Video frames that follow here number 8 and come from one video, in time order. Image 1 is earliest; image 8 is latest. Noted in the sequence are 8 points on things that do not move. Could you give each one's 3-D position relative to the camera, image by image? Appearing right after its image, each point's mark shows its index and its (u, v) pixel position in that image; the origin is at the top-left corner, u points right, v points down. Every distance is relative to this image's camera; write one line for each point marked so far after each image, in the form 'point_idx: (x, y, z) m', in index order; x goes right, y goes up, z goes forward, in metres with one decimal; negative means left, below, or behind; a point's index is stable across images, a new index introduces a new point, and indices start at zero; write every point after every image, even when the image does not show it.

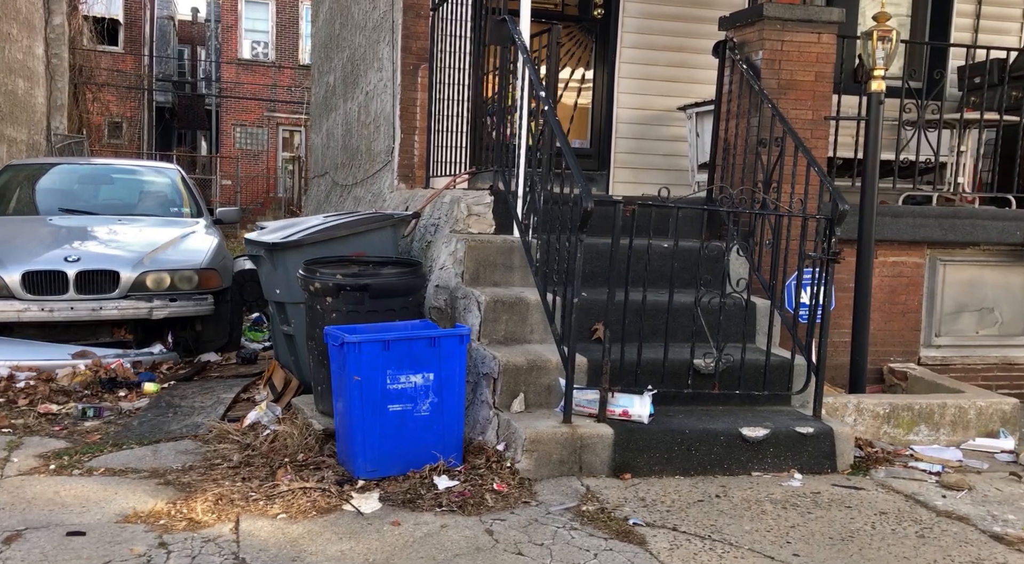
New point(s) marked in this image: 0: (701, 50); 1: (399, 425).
0: (+1.8, +2.1, +8.1) m
1: (-0.5, -0.6, +3.6) m
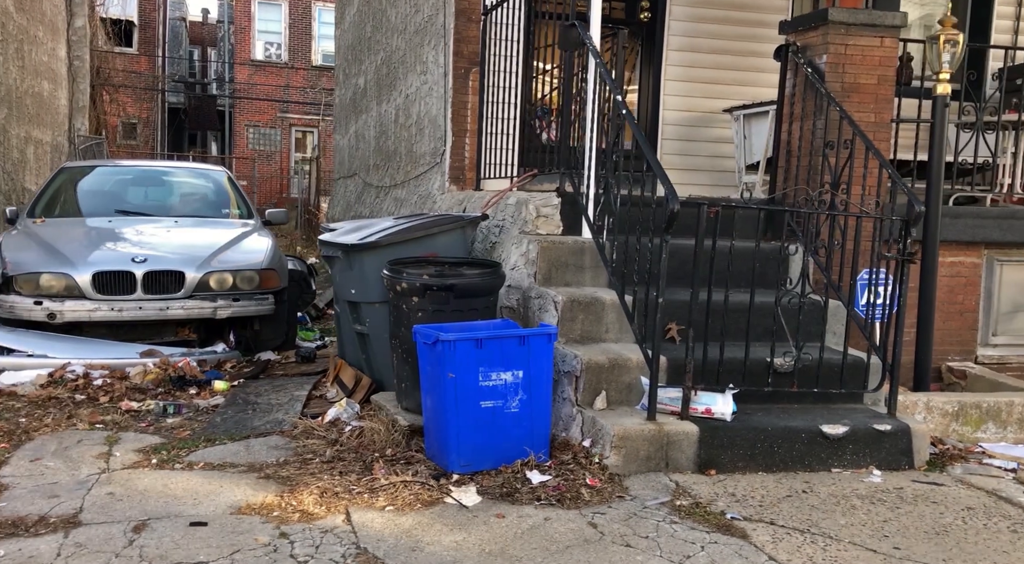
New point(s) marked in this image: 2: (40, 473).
0: (+2.2, +2.1, +8.1) m
1: (-0.1, -0.6, +3.7) m
2: (-1.9, -0.8, +3.7) m
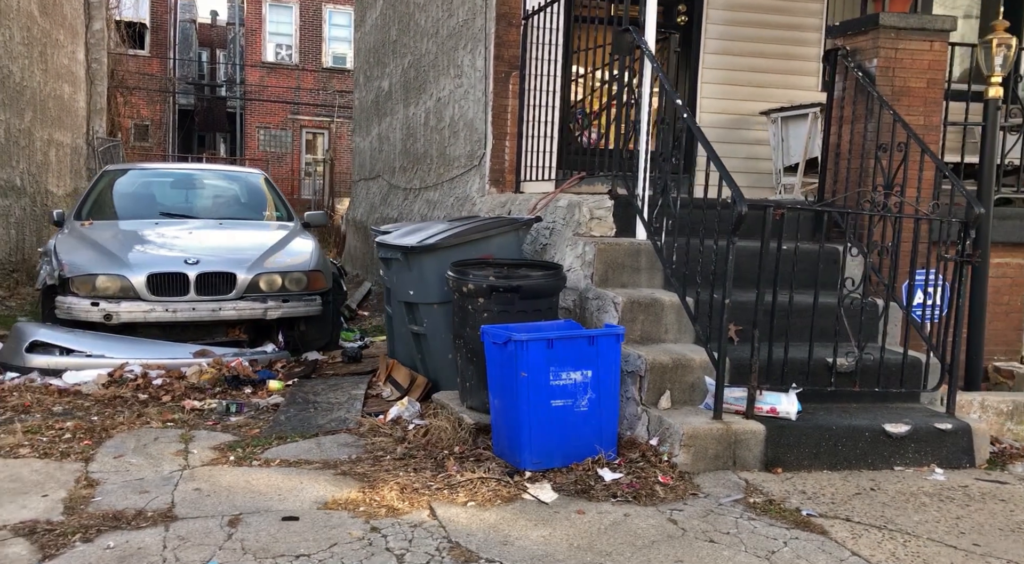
0: (+2.6, +2.1, +8.2) m
1: (+0.2, -0.6, +3.8) m
2: (-1.6, -0.8, +3.8) m
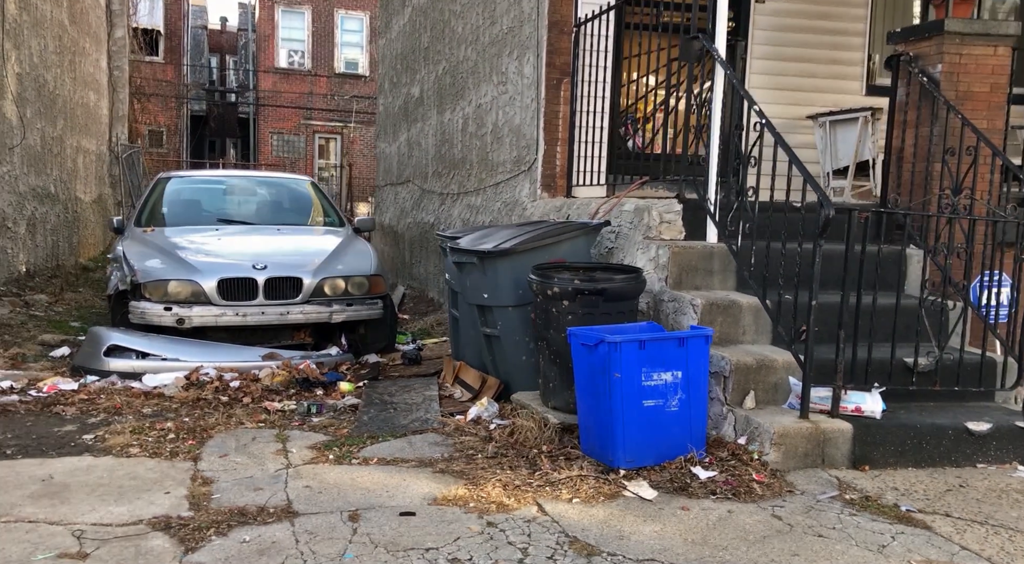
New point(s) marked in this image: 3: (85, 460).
0: (+3.0, +2.1, +8.3) m
1: (+0.6, -0.6, +3.9) m
2: (-1.2, -0.8, +3.9) m
3: (-1.9, -0.8, +3.8) m
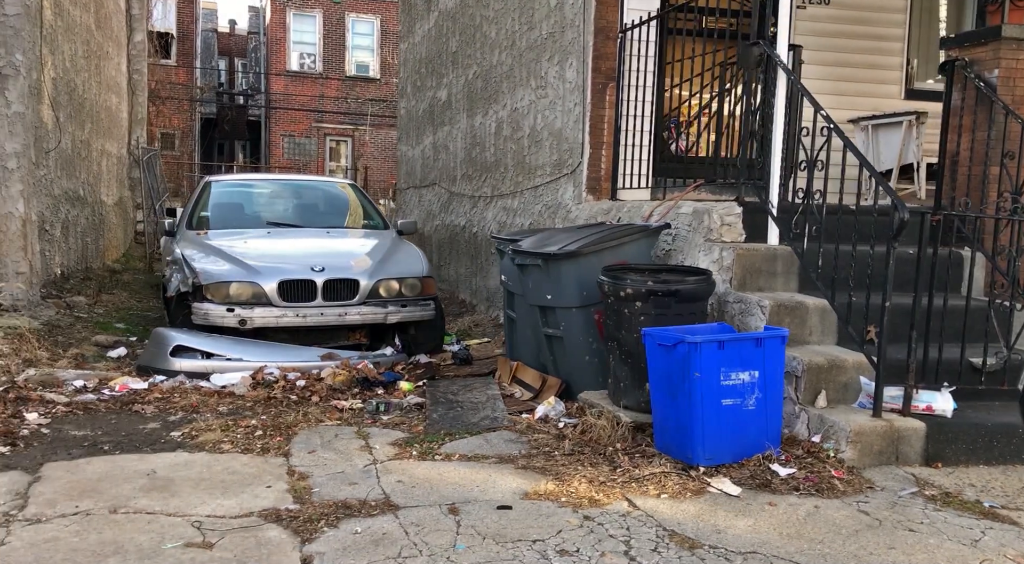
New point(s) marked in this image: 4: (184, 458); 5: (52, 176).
0: (+3.4, +2.1, +8.4) m
1: (+1.0, -0.6, +4.0) m
2: (-0.9, -0.8, +4.0) m
3: (-1.5, -0.8, +3.9) m
4: (-1.5, -0.8, +3.9) m
5: (-6.1, +1.4, +11.6) m
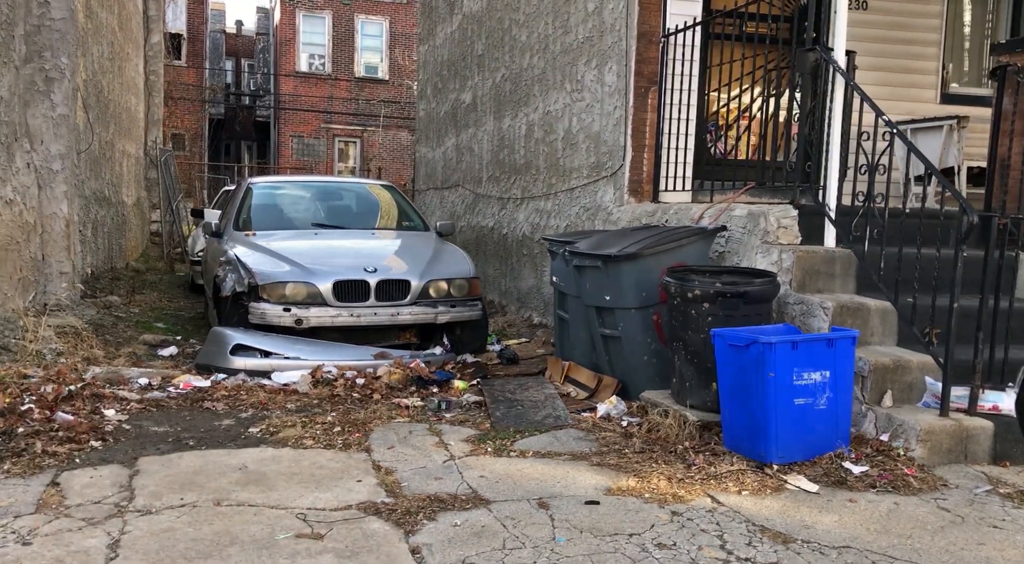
0: (+3.8, +2.0, +8.4) m
1: (+1.4, -0.6, +4.1) m
2: (-0.5, -0.8, +4.1) m
3: (-1.1, -0.8, +4.1) m
4: (-1.1, -0.8, +4.0) m
5: (-5.7, +1.4, +11.8) m
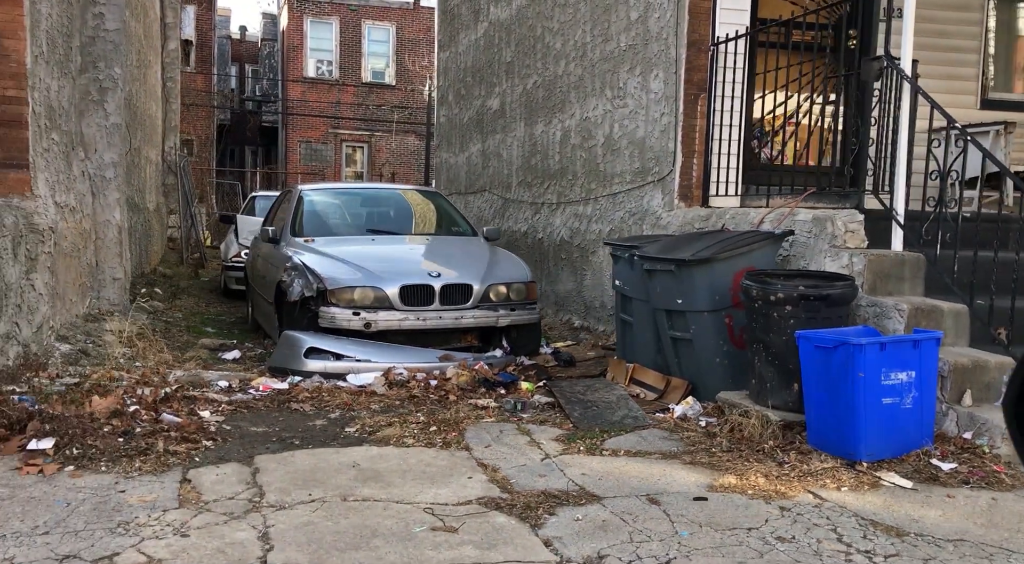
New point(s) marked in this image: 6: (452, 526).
0: (+4.3, +2.0, +8.5) m
1: (+1.8, -0.6, +4.2) m
2: (0.0, -0.8, +4.2) m
3: (-0.7, -0.8, +4.2) m
4: (-0.6, -0.8, +4.2) m
5: (-5.1, +1.3, +12.0) m
6: (-0.2, -0.9, +3.2) m
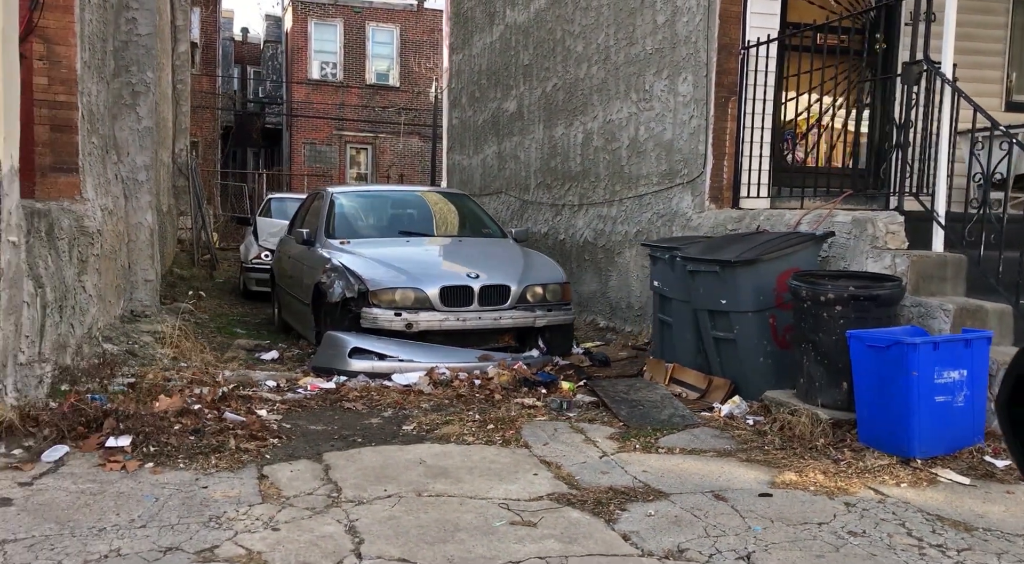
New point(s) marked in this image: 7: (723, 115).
0: (+4.6, +2.0, +8.6) m
1: (+2.1, -0.6, +4.3) m
2: (+0.3, -0.8, +4.3) m
3: (-0.4, -0.8, +4.3) m
4: (-0.4, -0.8, +4.2) m
5: (-4.8, +1.3, +12.1) m
6: (+0.1, -0.9, +3.3) m
7: (+2.0, +1.6, +8.4) m
